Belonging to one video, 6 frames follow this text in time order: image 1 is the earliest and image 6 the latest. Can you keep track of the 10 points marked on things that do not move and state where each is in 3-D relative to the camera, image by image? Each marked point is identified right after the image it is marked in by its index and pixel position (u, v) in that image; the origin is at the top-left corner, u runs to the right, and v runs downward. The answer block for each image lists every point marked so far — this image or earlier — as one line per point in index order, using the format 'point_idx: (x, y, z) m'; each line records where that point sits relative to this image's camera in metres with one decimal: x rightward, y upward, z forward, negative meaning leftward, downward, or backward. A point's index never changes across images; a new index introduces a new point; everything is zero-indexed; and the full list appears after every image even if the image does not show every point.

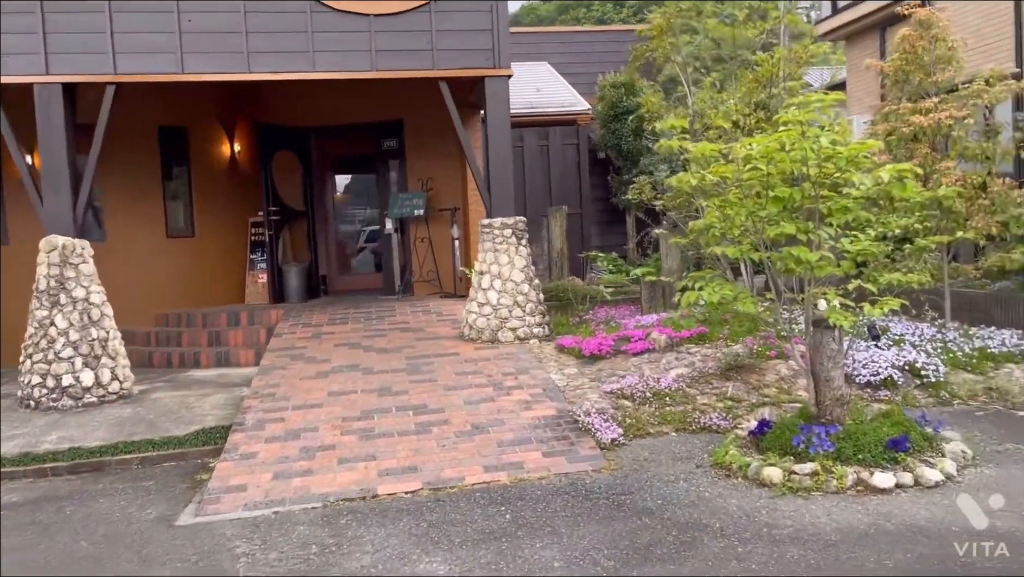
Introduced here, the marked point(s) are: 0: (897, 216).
0: (+2.1, +0.4, +4.6) m
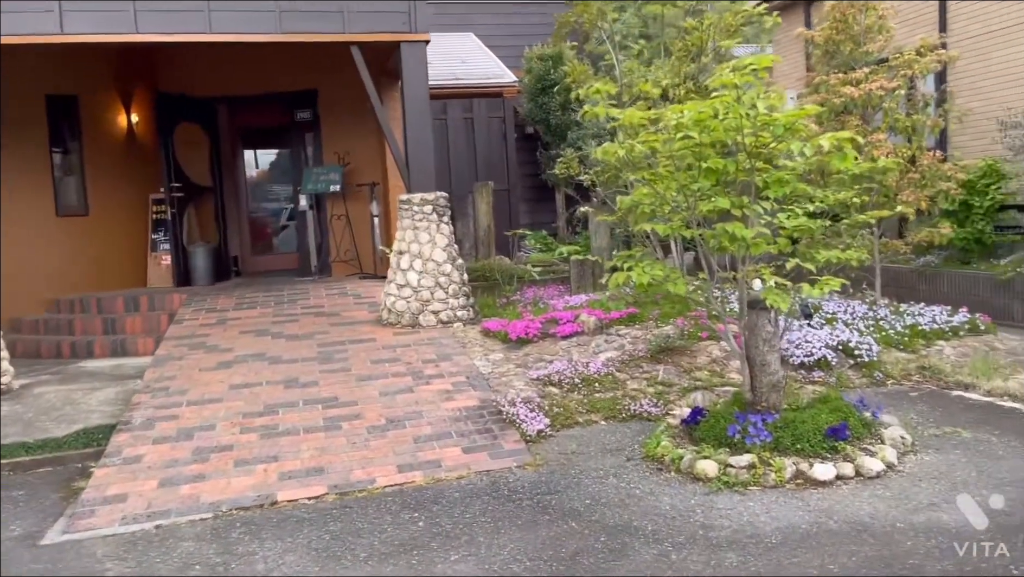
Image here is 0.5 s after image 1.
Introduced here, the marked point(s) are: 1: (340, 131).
0: (+1.7, +0.5, +4.3) m
1: (-2.0, +1.9, +9.8) m
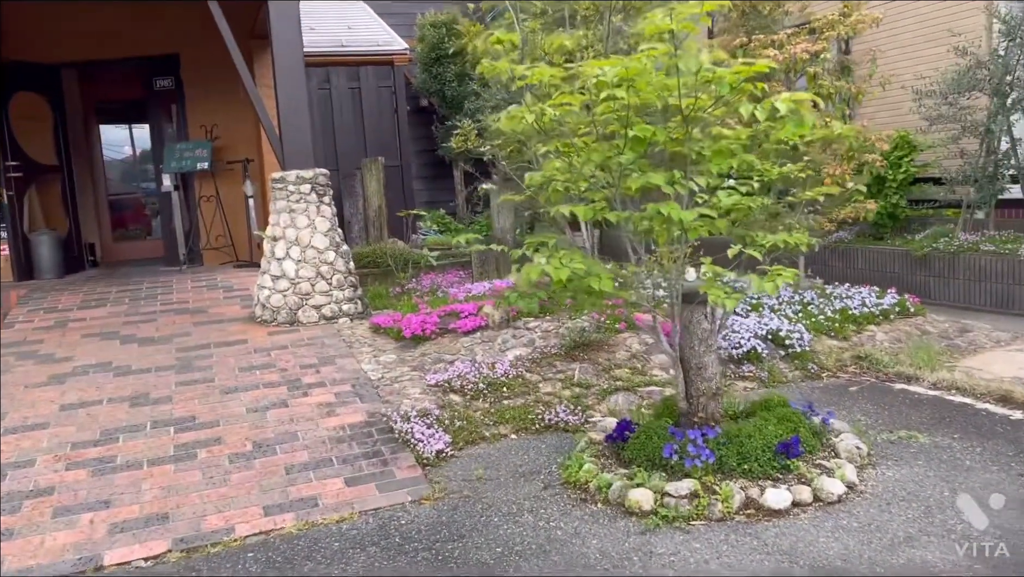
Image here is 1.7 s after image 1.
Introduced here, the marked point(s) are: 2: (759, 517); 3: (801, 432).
0: (+1.2, +0.6, +3.7) m
1: (-3.2, +2.0, +8.7) m
2: (+0.9, -0.8, +3.0) m
3: (+1.2, -0.6, +3.4) m
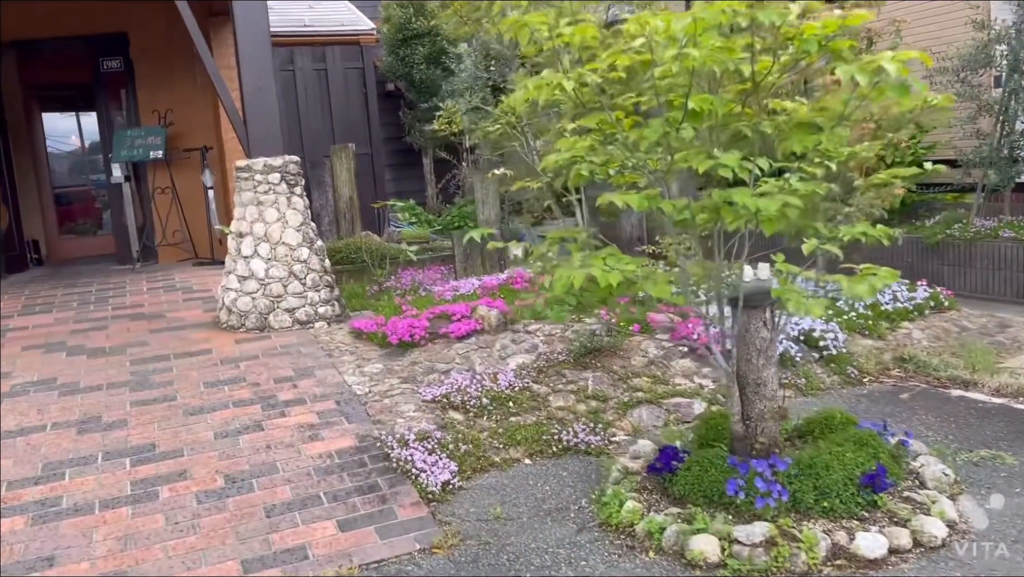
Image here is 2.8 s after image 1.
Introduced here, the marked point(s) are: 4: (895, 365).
0: (+1.3, +0.6, +3.2) m
1: (-3.4, +2.0, +7.9) m
2: (+1.0, -0.9, +2.5) m
3: (+1.3, -0.6, +2.9) m
4: (+2.1, -0.4, +4.4) m
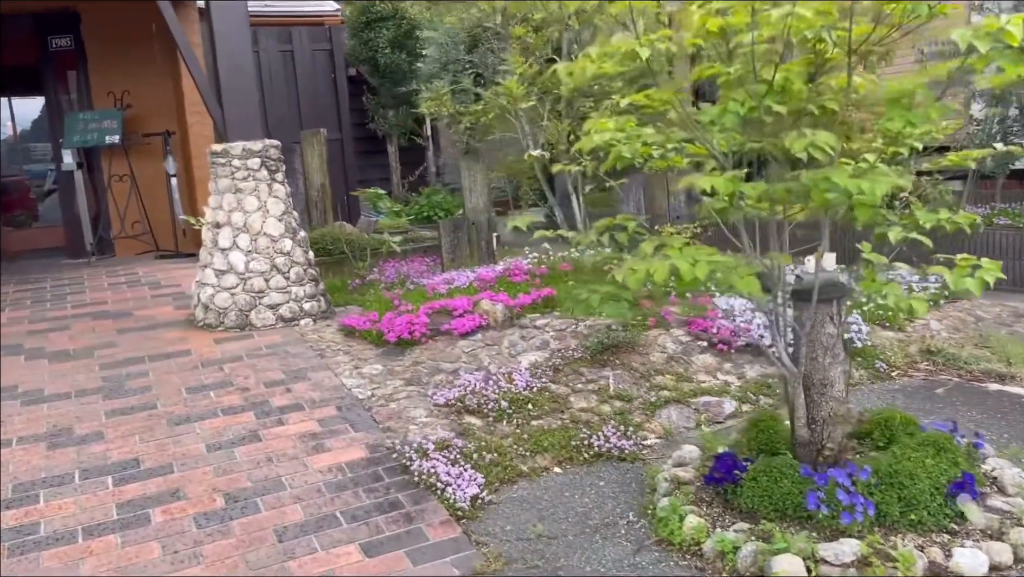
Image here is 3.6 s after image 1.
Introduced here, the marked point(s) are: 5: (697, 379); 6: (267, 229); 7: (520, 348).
0: (+1.4, +0.6, +3.0) m
1: (-3.5, +2.0, +7.3) m
2: (+1.2, -0.8, +2.3) m
3: (+1.5, -0.6, +2.7) m
4: (+2.1, -0.4, +4.3) m
5: (+0.9, -0.4, +4.1) m
6: (-1.5, +0.4, +5.2) m
7: (0.0, -0.3, +4.5) m
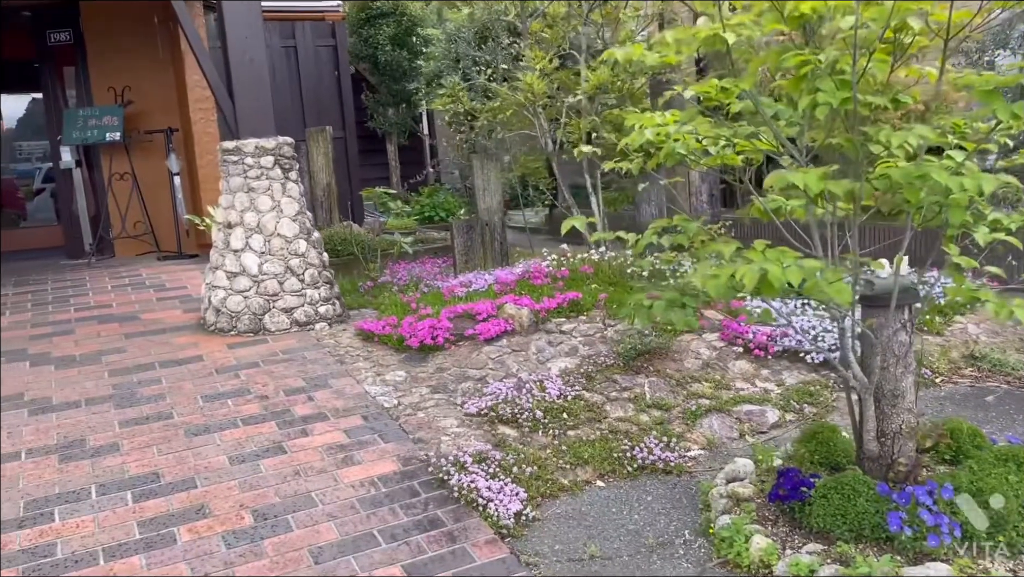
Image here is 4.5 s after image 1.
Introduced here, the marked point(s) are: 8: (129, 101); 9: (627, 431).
0: (+1.6, +0.6, +2.8) m
1: (-3.4, +2.0, +7.1) m
2: (+1.4, -0.9, +2.2) m
3: (+1.6, -0.6, +2.6) m
4: (+2.3, -0.4, +4.1) m
5: (+1.1, -0.5, +4.0) m
6: (-1.4, +0.4, +5.0) m
7: (+0.2, -0.3, +4.3) m
8: (-3.3, +1.6, +7.2) m
9: (+0.5, -0.6, +3.6) m
